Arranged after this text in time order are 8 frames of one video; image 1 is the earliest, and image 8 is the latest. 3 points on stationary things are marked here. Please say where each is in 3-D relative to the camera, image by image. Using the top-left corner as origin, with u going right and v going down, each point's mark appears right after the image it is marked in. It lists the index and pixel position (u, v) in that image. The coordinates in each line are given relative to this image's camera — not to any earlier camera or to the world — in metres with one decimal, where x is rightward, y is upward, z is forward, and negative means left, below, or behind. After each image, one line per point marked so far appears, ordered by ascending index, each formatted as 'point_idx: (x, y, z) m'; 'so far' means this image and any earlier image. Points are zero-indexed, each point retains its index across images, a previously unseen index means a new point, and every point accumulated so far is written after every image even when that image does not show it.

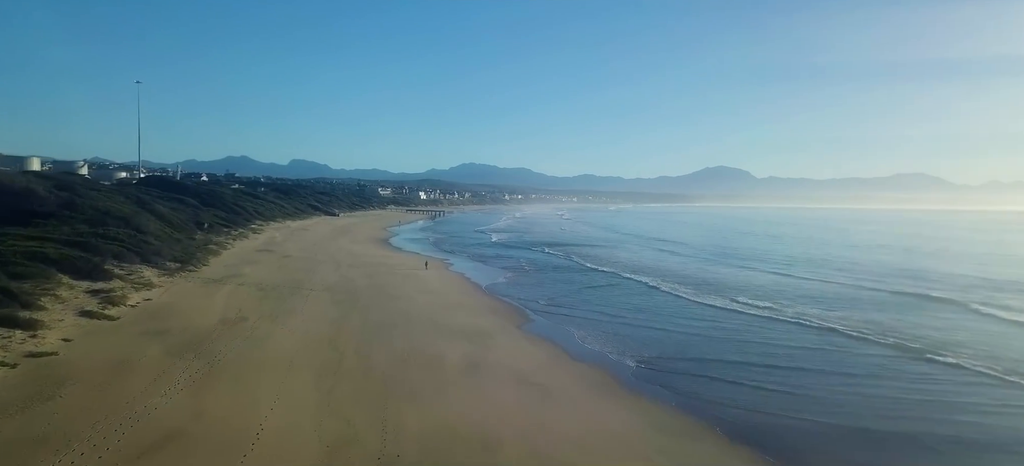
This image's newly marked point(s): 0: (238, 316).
0: (-7.6, -2.3, +16.4) m
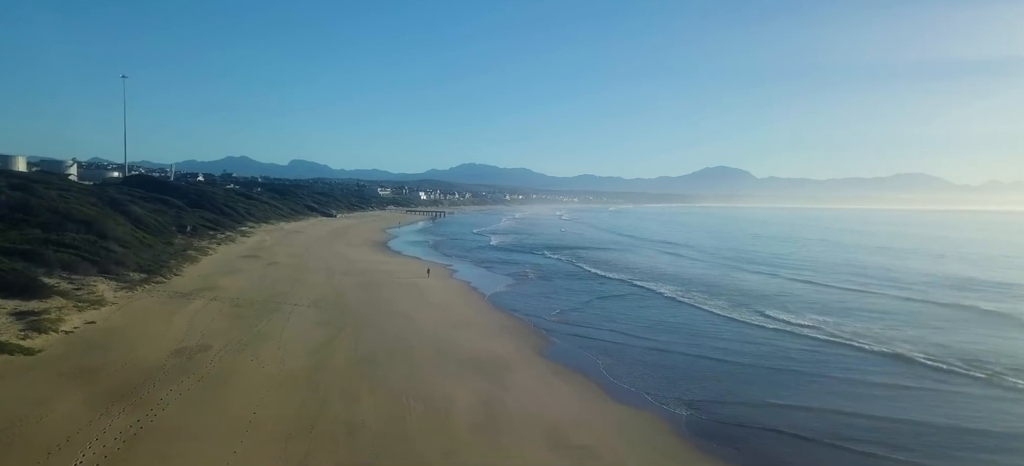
0: (-7.1, -2.5, +13.5) m
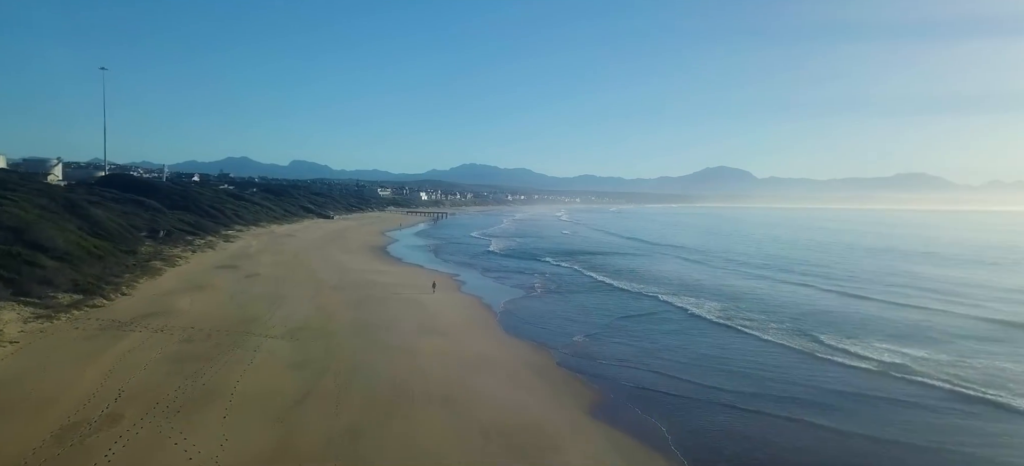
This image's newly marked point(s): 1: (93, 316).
0: (-6.4, -2.8, +9.4) m
1: (-10.5, -2.1, +14.8) m
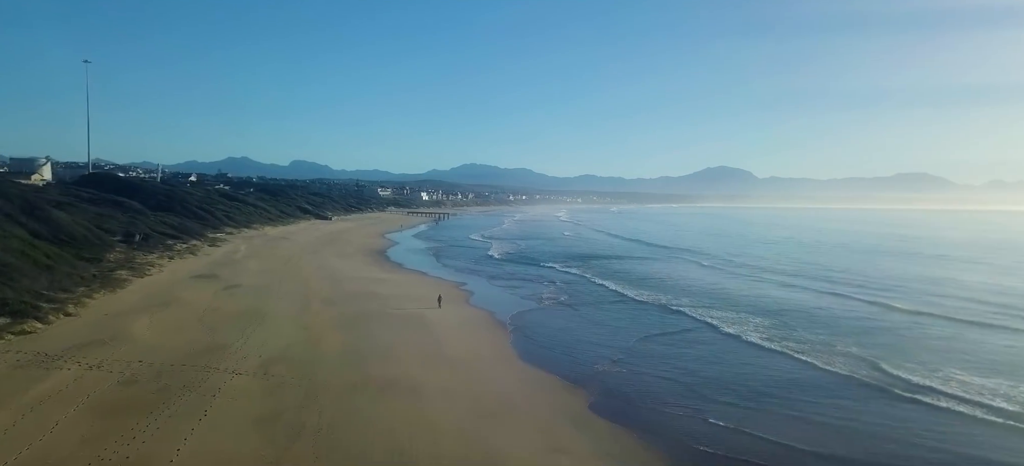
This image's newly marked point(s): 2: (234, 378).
0: (-5.8, -3.0, +6.4) m
1: (-9.9, -2.3, +11.7) m
2: (-5.4, -2.8, +11.5) m
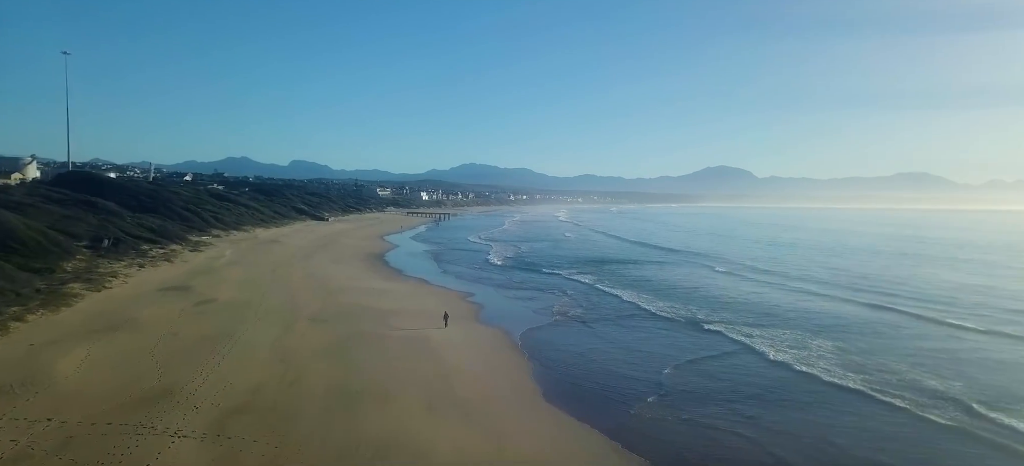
0: (-5.2, -3.2, +3.3) m
1: (-9.3, -2.5, +8.7) m
2: (-4.8, -3.0, +8.4) m
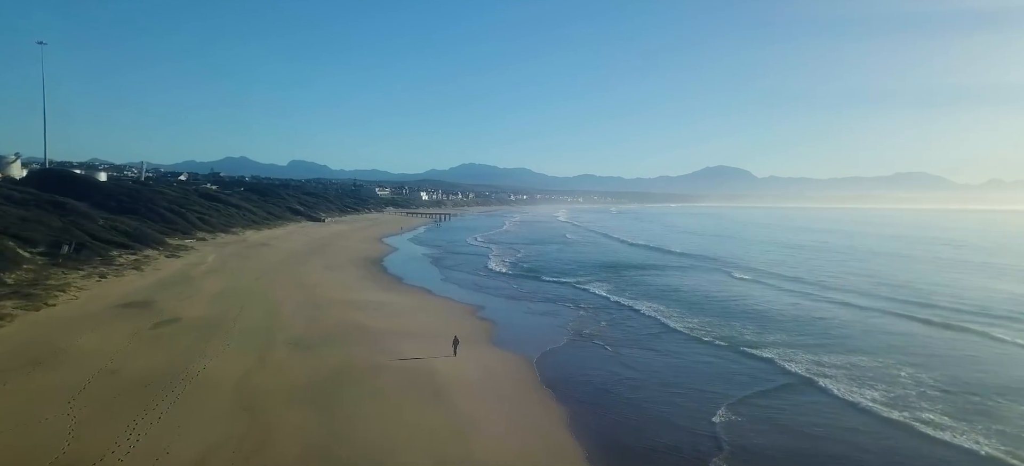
0: (-4.6, -3.4, +0.2) m
1: (-8.7, -2.7, +5.5) m
2: (-4.2, -3.2, +5.3) m
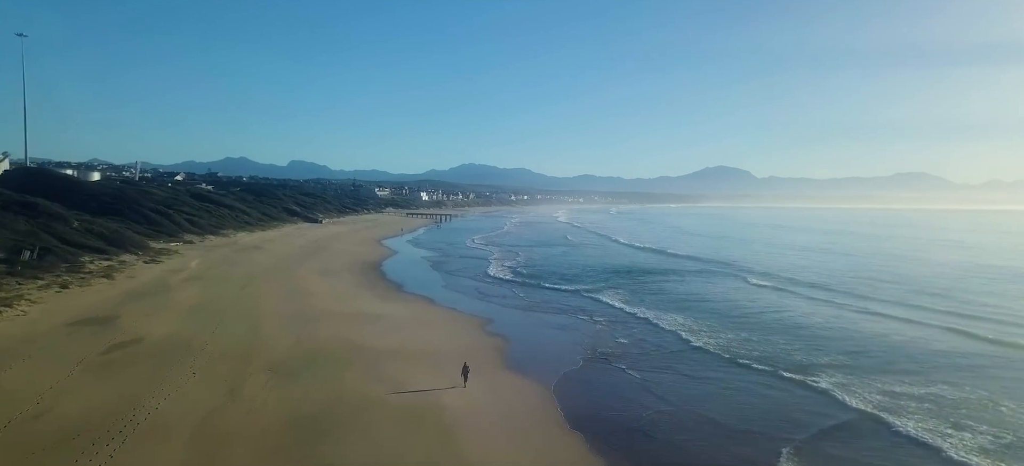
0: (-4.1, -3.5, -2.2) m
1: (-8.3, -2.8, +3.2) m
2: (-3.8, -3.4, +2.9) m
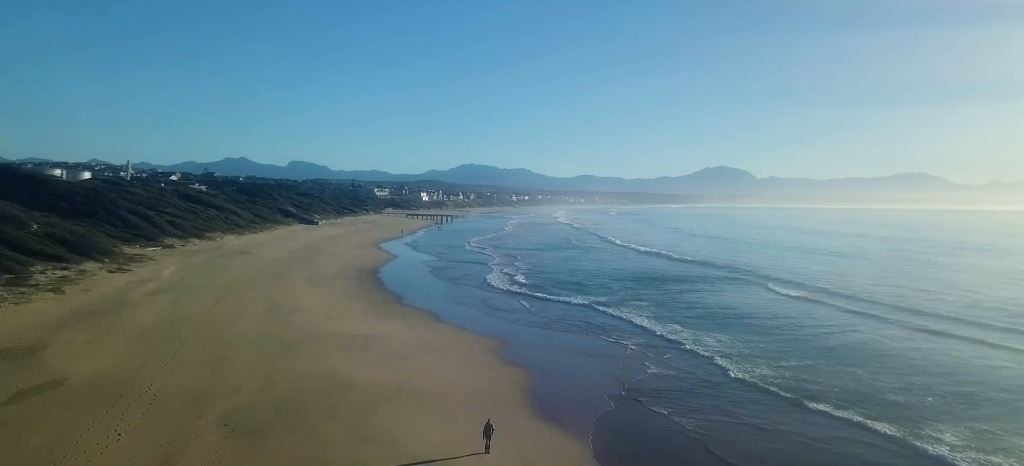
0: (-3.6, -3.7, -5.3) m
1: (-7.7, -3.0, 0.0) m
2: (-3.2, -3.6, -0.2) m
